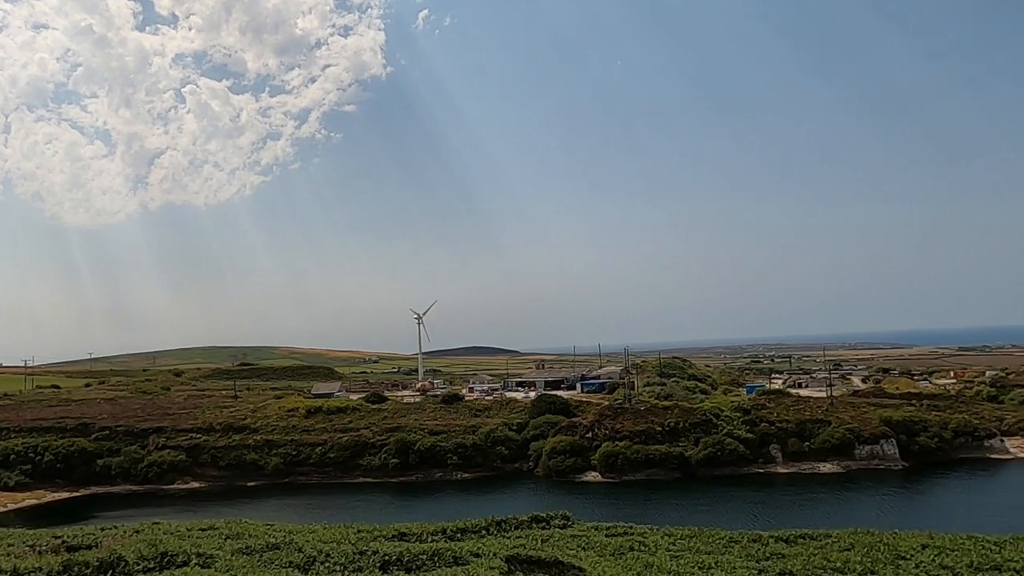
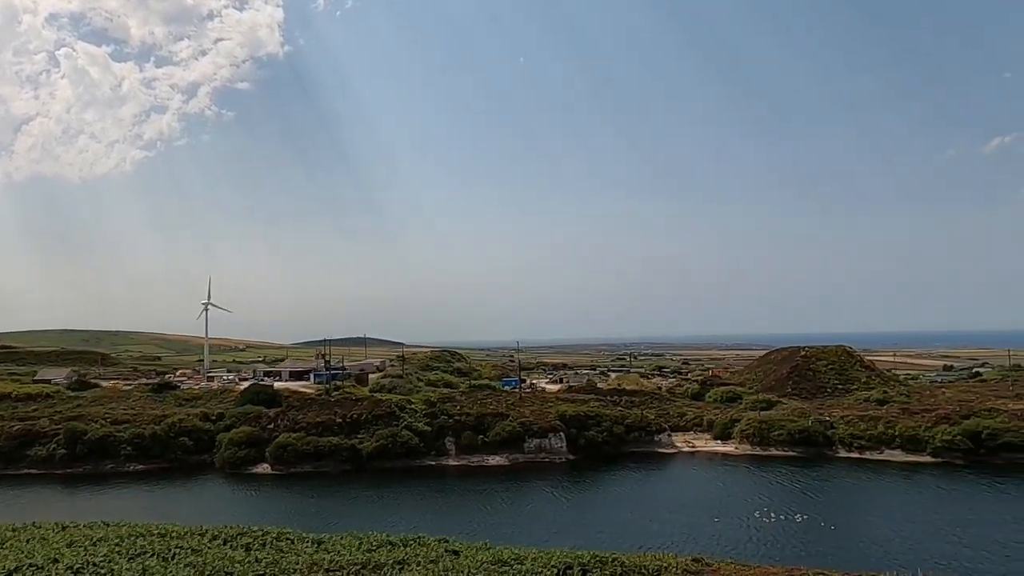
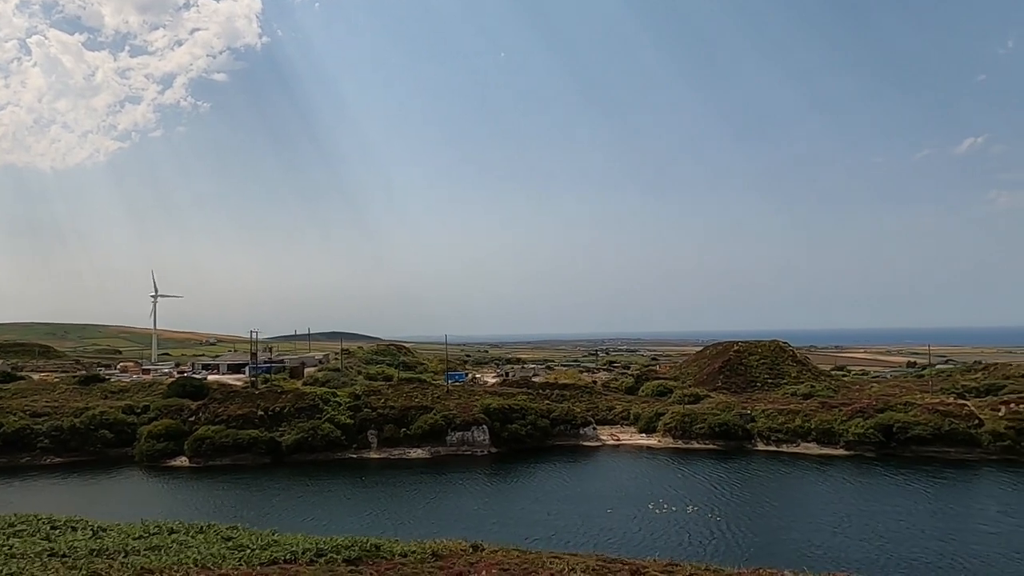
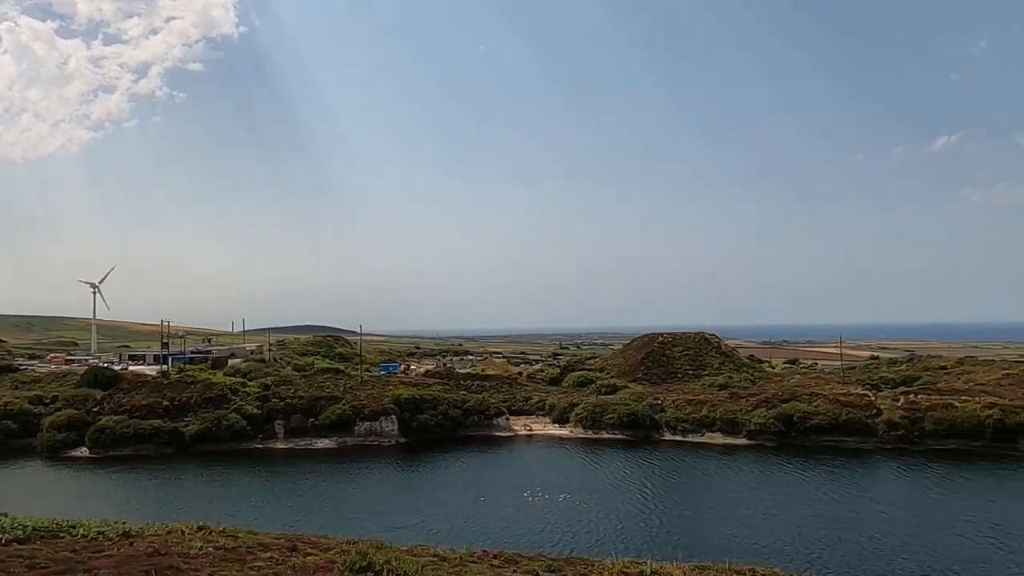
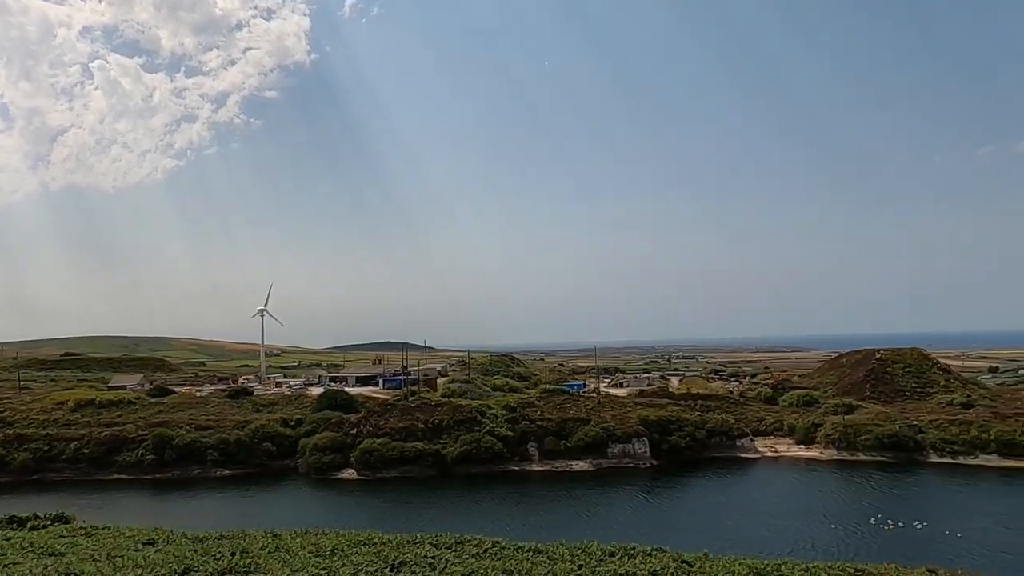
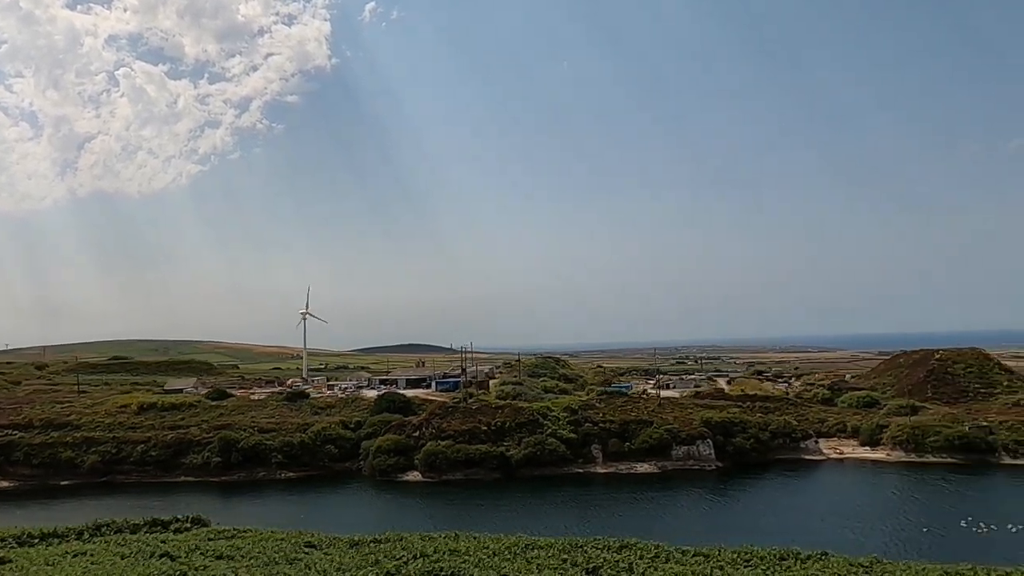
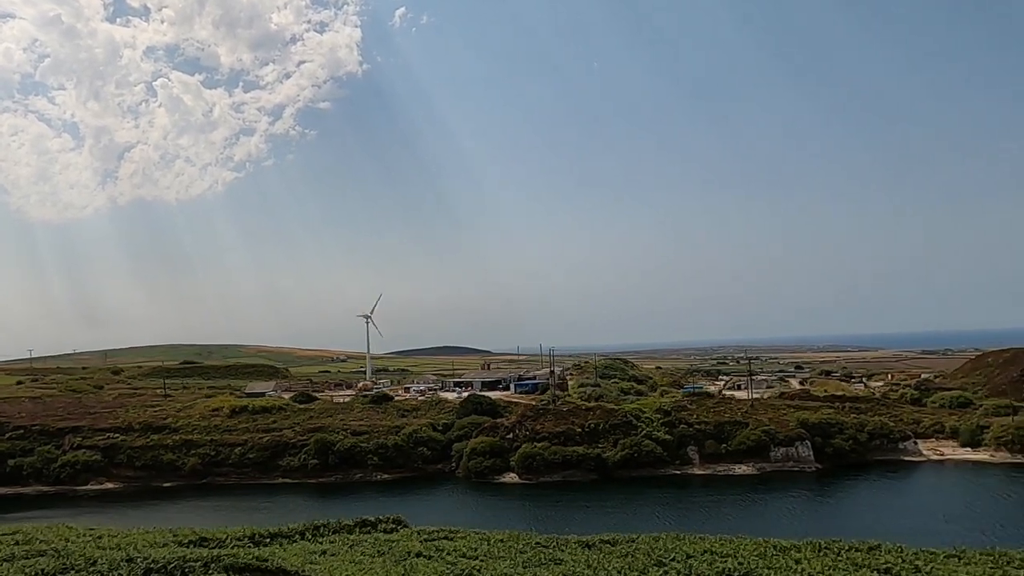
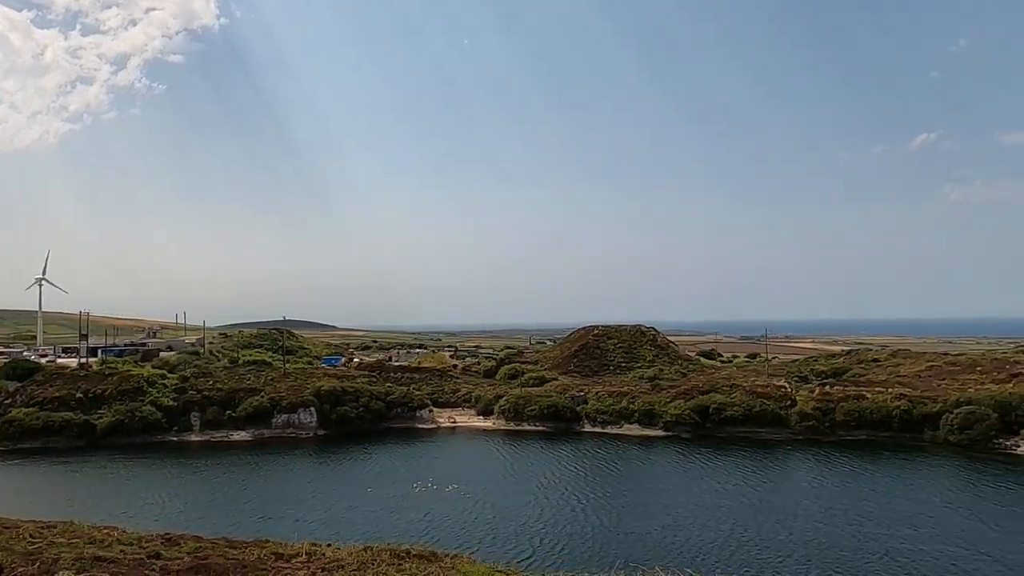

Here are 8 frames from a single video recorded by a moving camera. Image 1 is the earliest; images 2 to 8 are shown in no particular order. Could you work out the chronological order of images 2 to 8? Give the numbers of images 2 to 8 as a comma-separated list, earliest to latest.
7, 6, 5, 2, 3, 4, 8
